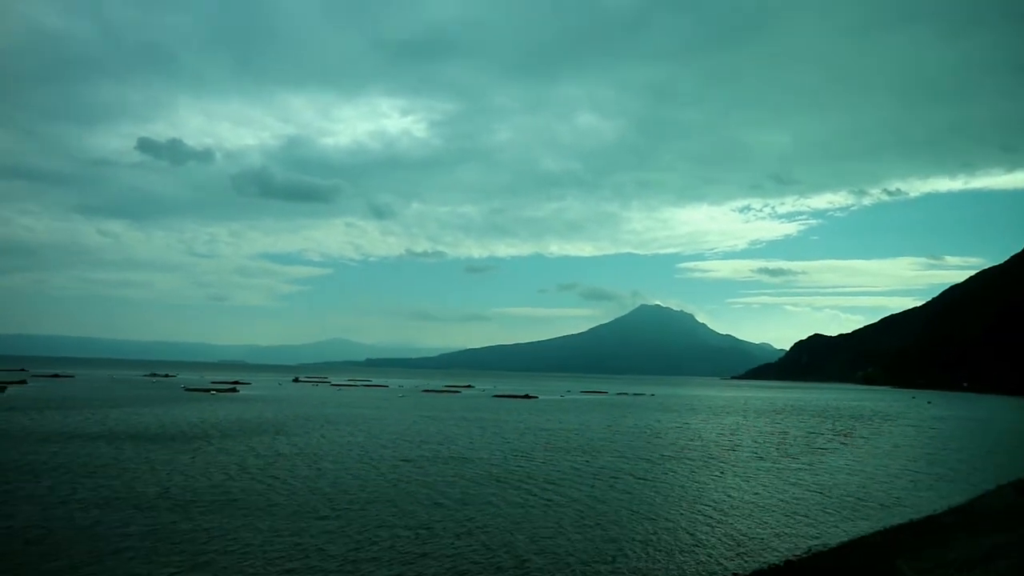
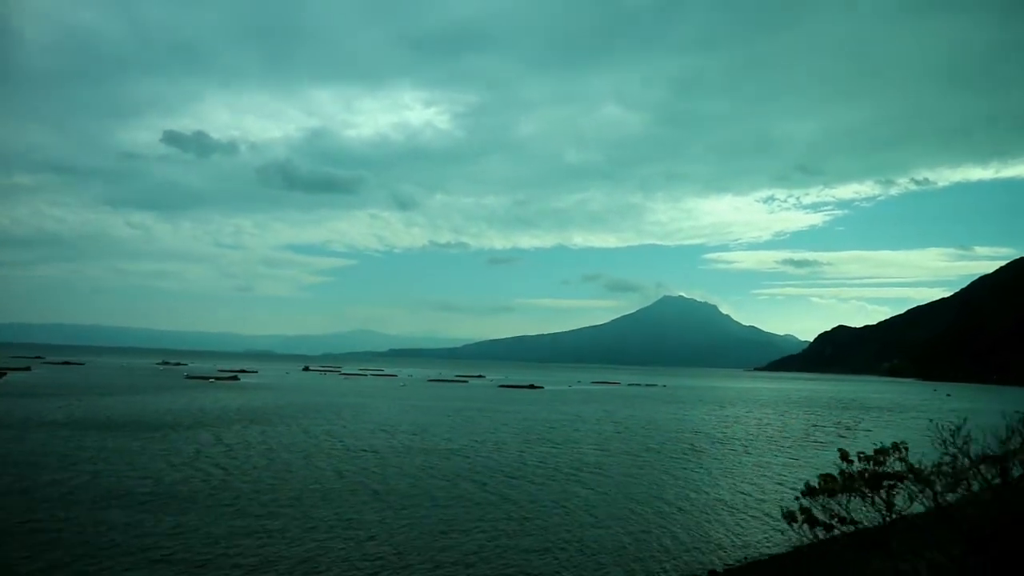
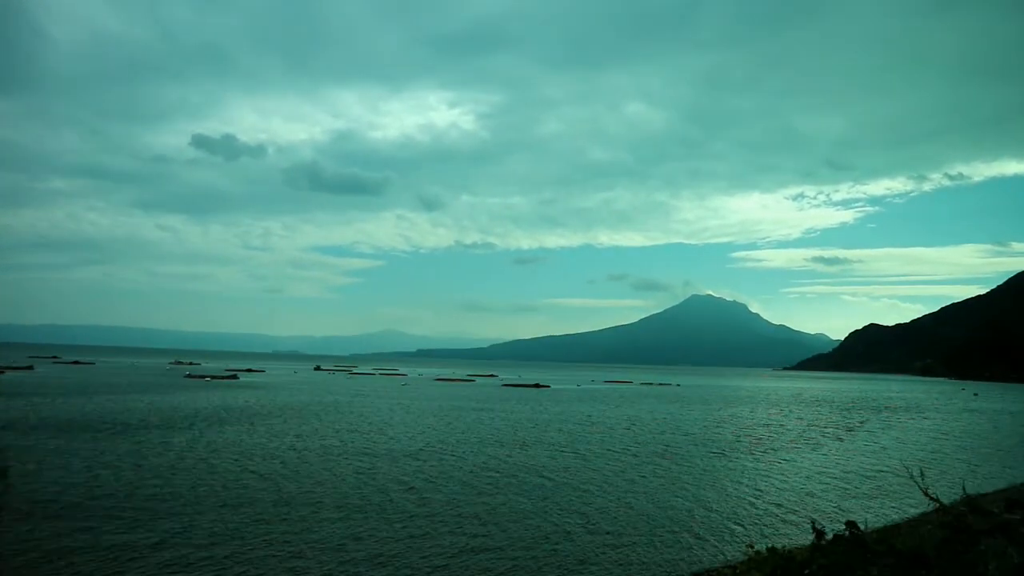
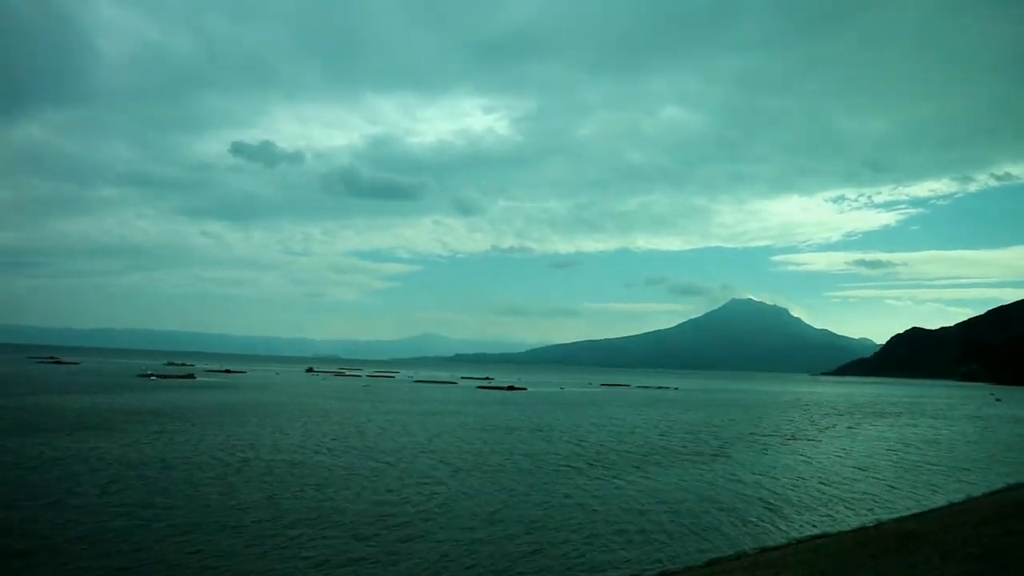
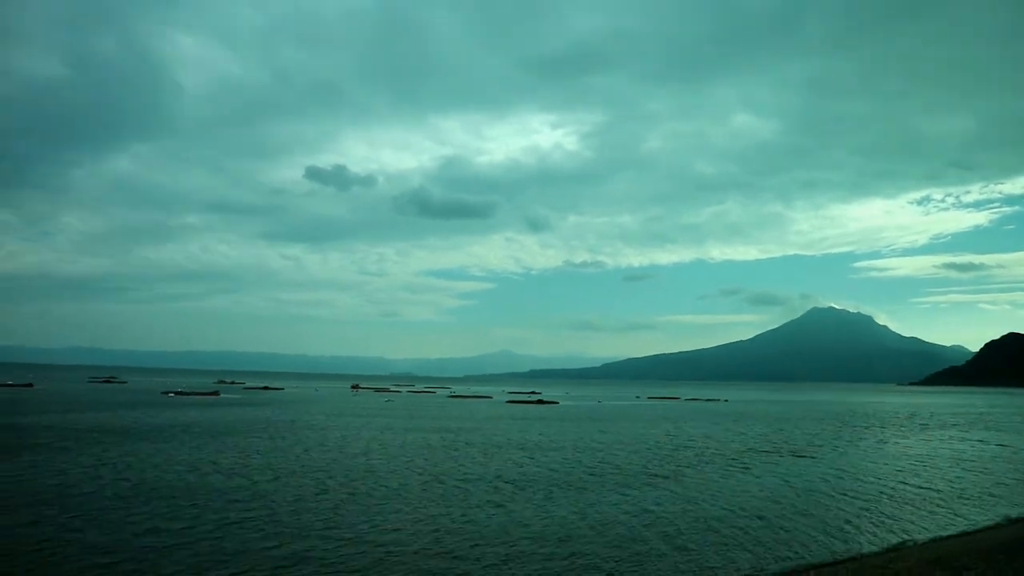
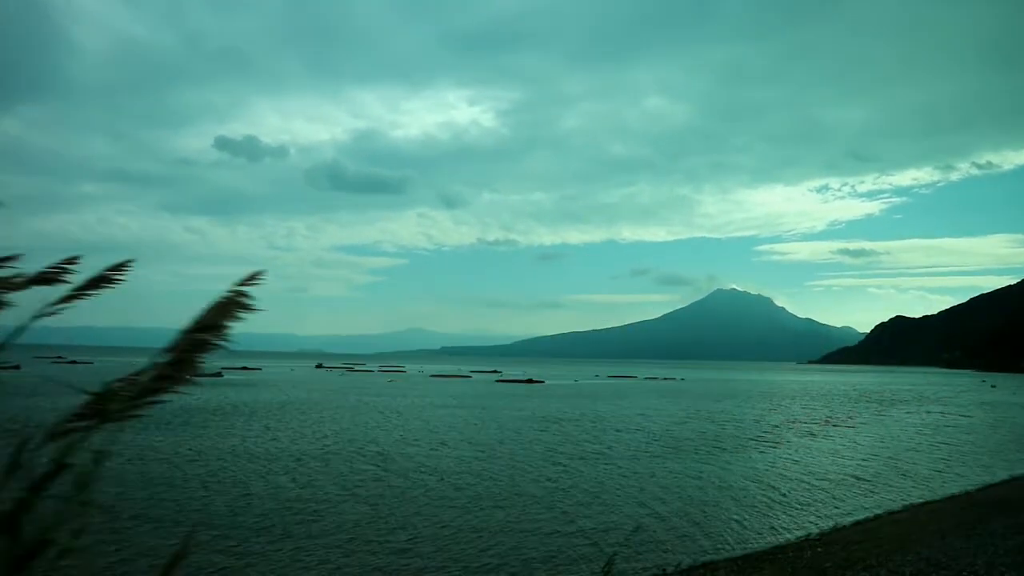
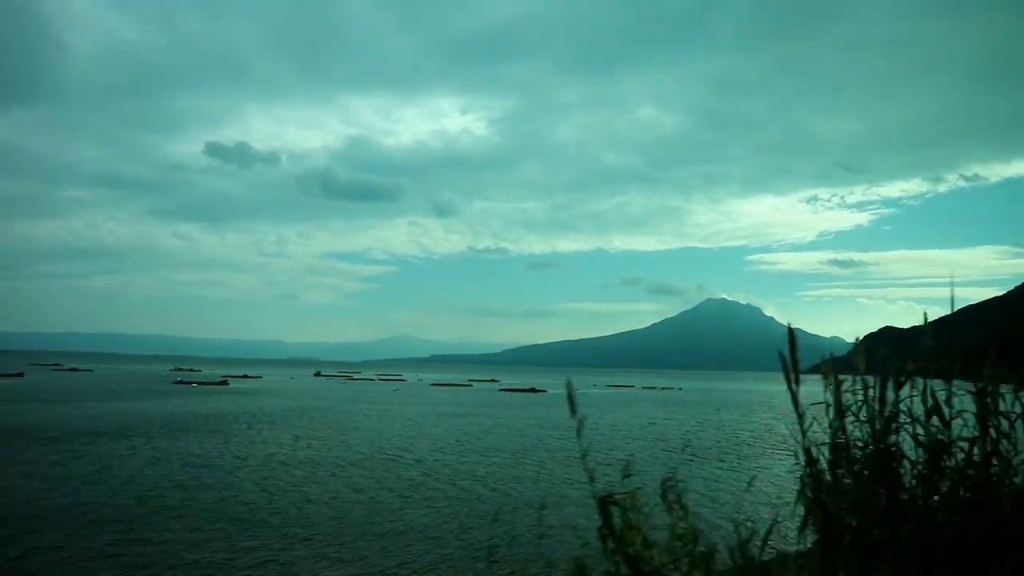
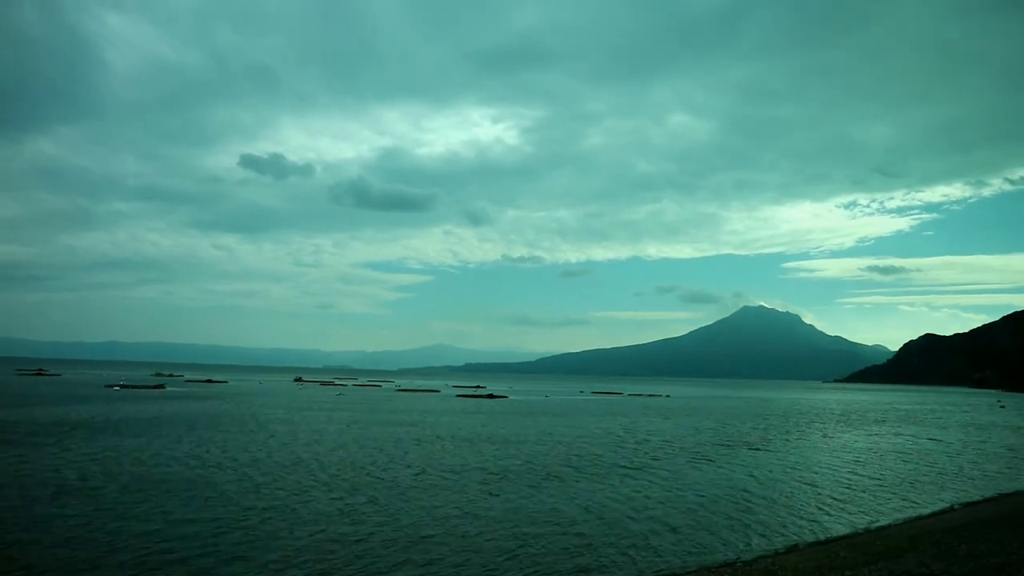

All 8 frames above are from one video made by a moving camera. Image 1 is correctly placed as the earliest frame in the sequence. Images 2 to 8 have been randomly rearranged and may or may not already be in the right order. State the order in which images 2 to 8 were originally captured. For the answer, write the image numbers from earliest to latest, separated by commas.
2, 3, 7, 6, 4, 8, 5
